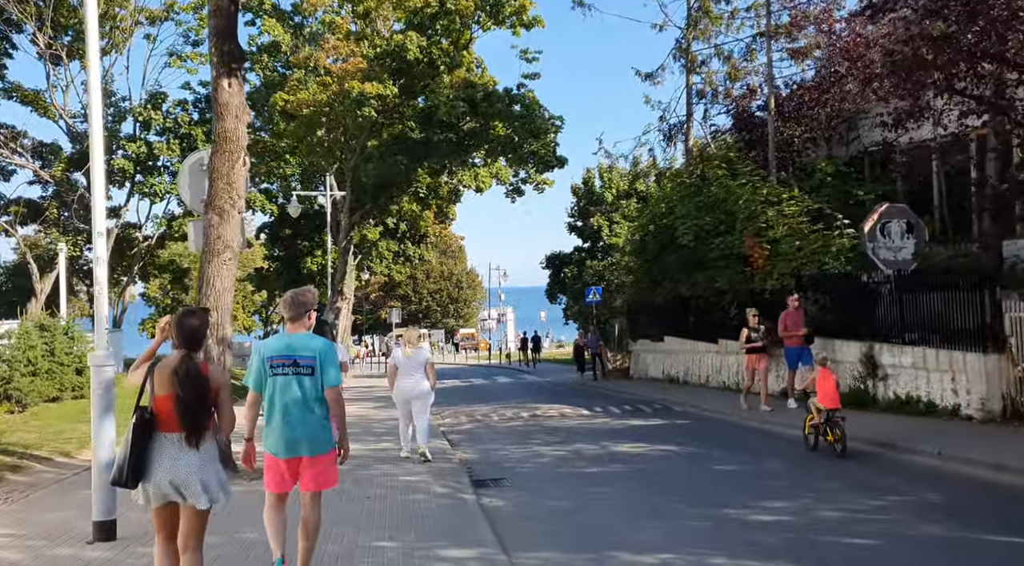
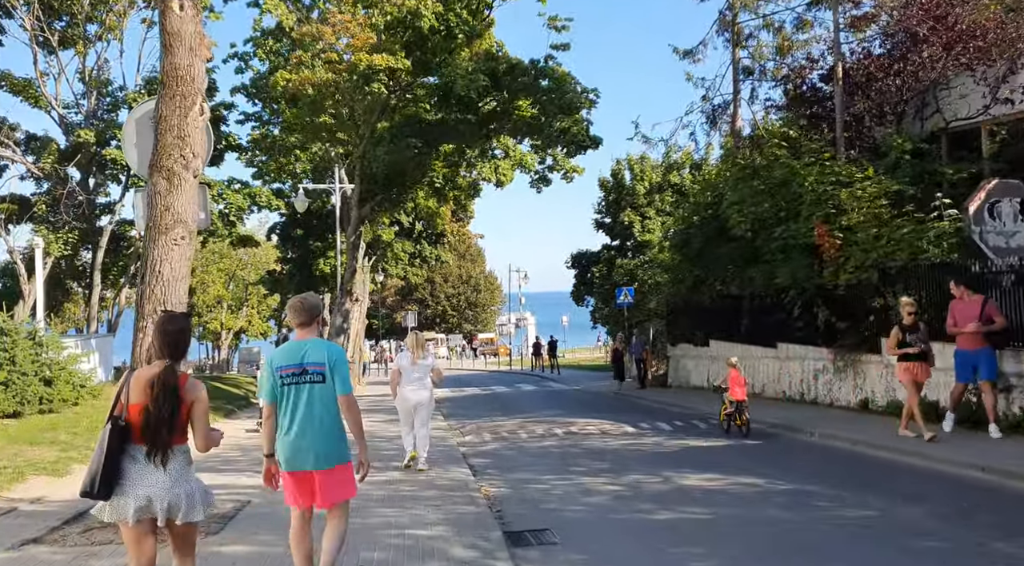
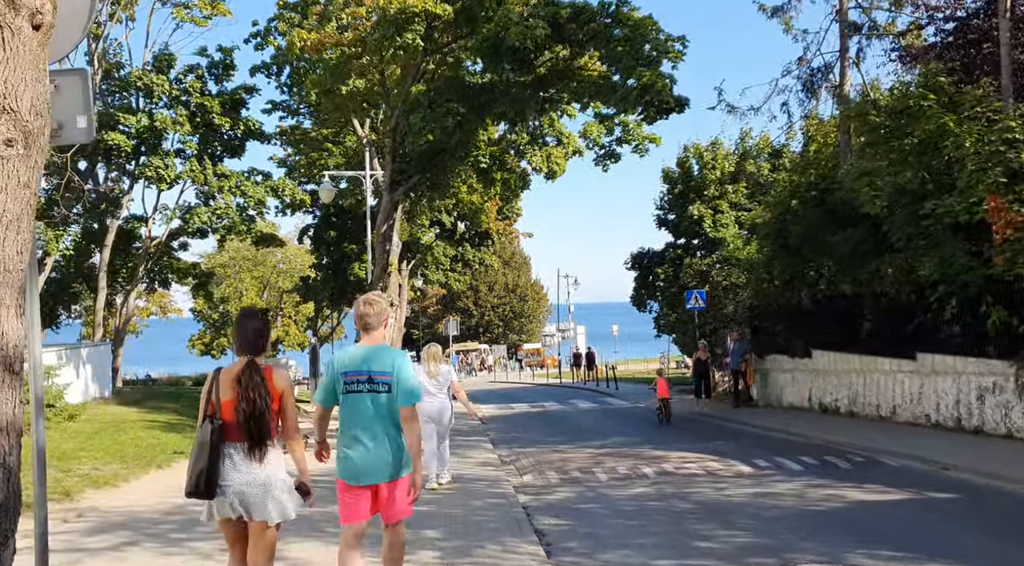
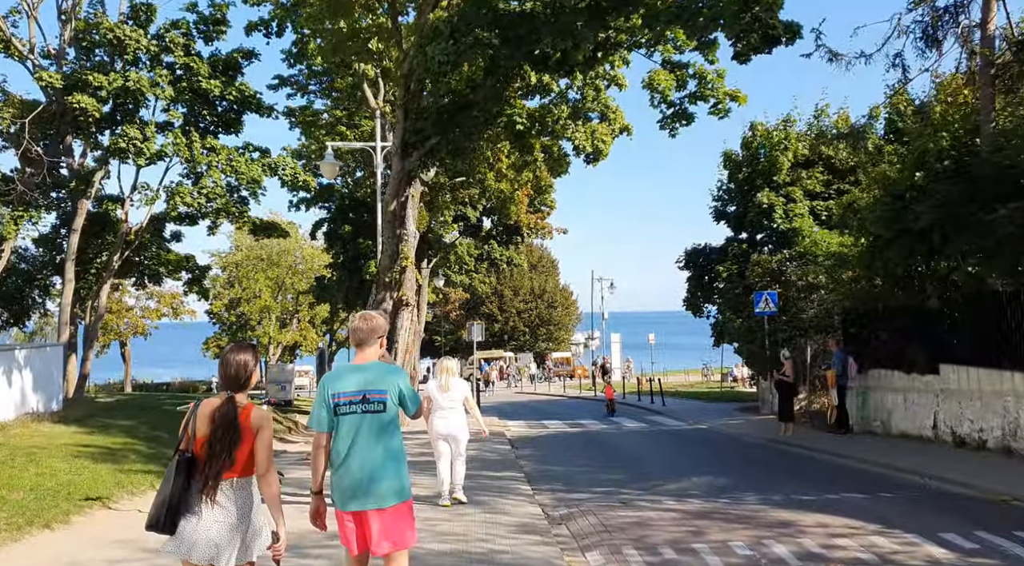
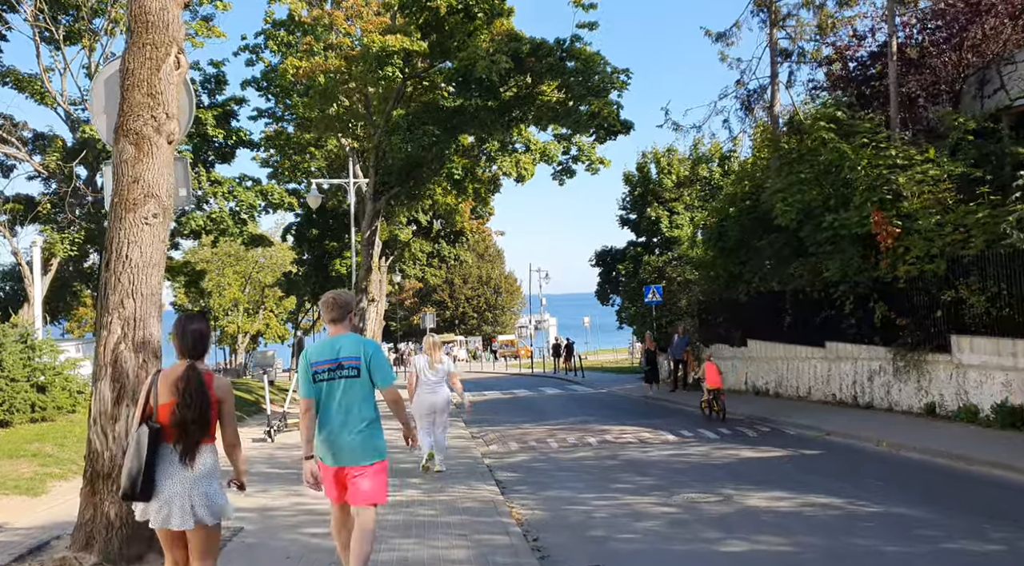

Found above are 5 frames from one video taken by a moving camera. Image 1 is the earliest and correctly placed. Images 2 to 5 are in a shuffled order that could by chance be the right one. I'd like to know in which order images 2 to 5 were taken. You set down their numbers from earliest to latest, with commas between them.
2, 5, 3, 4
